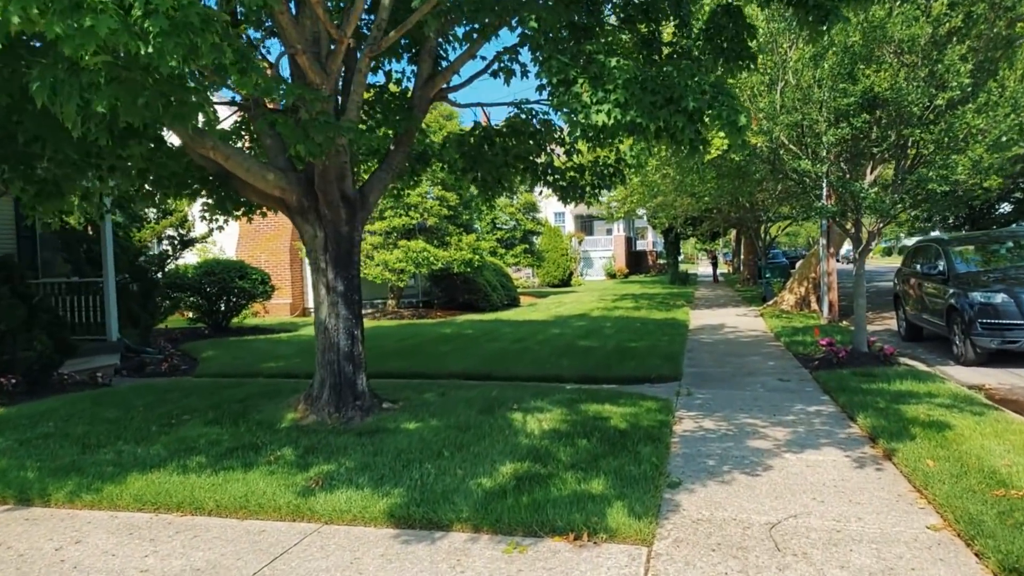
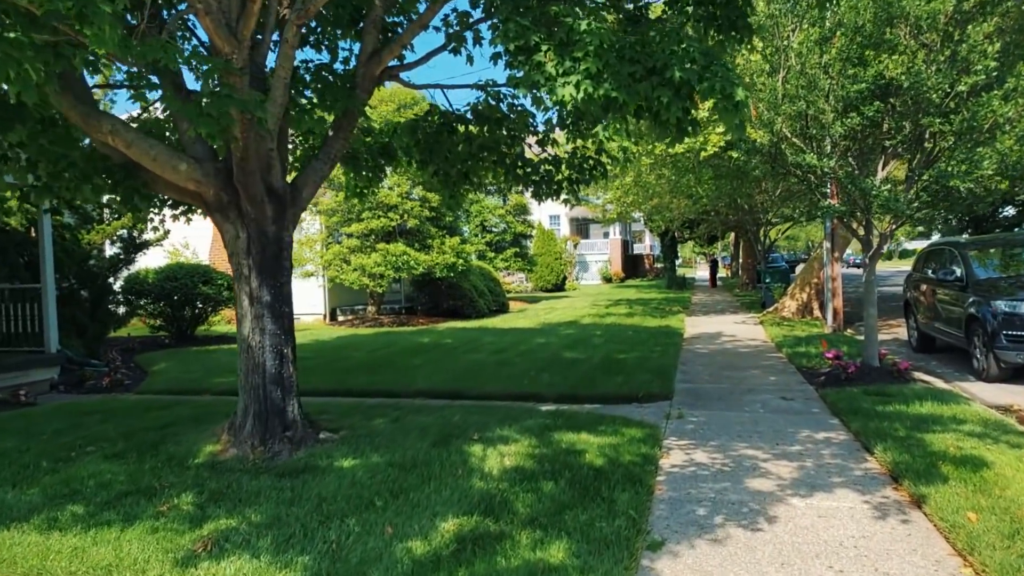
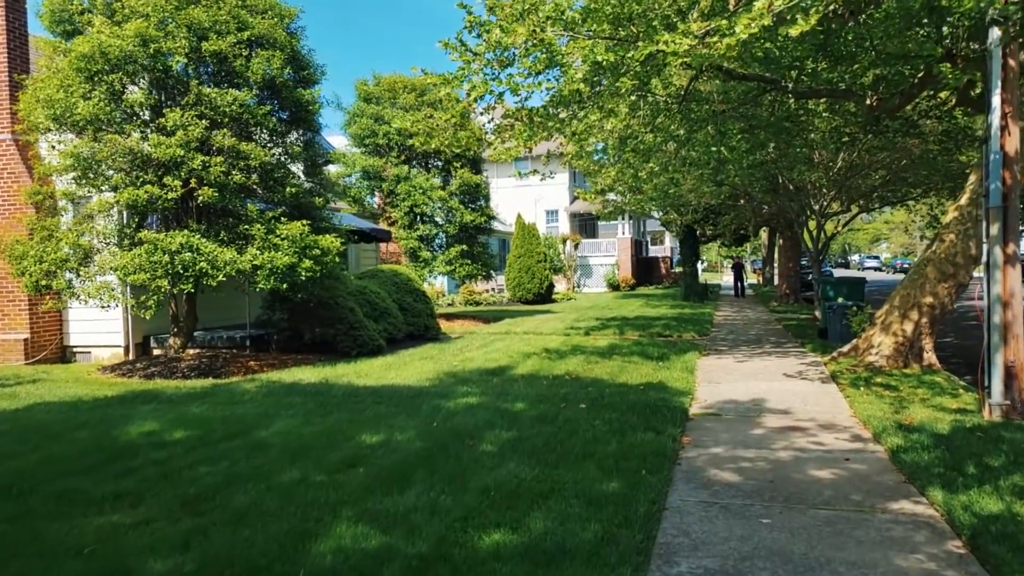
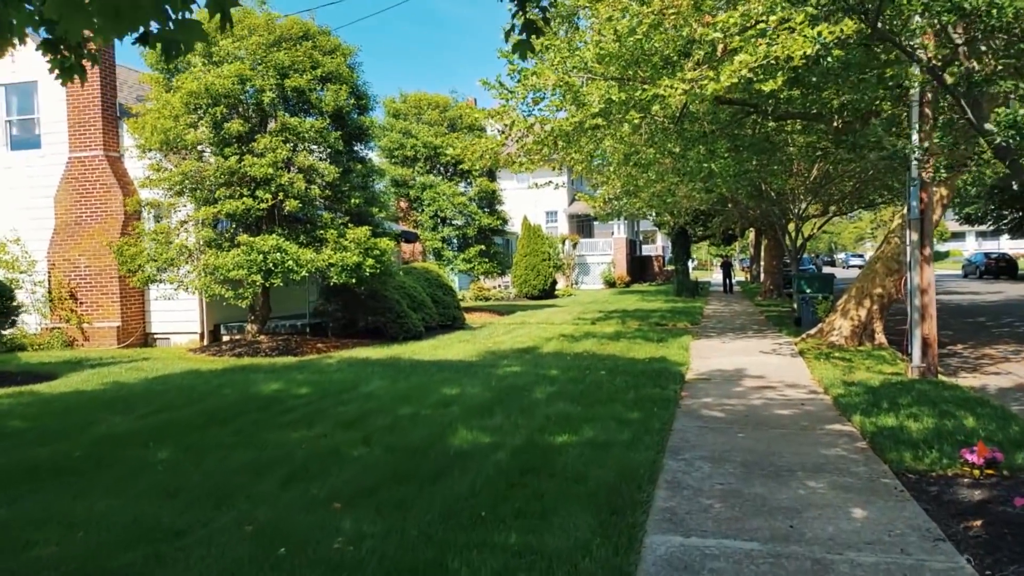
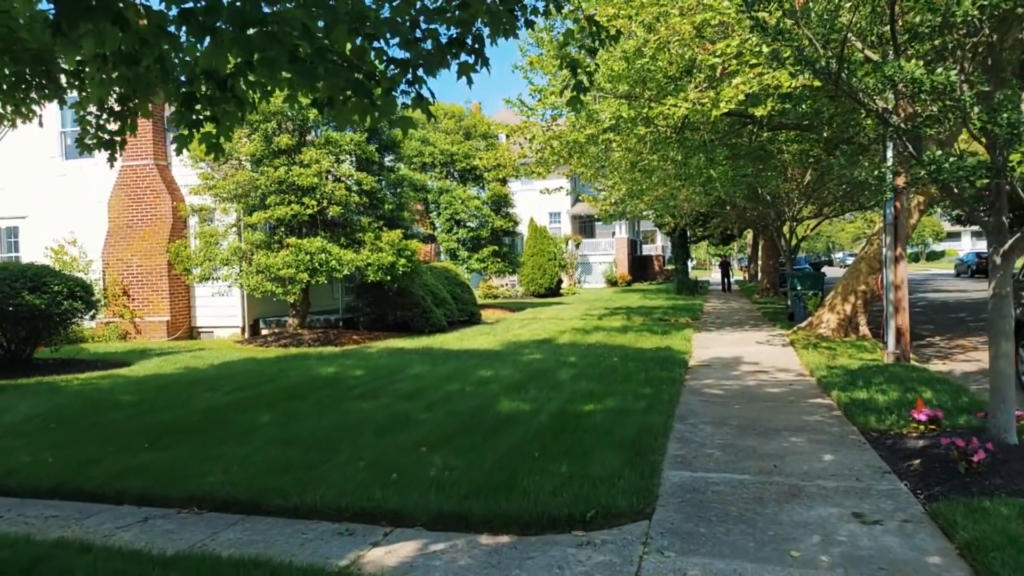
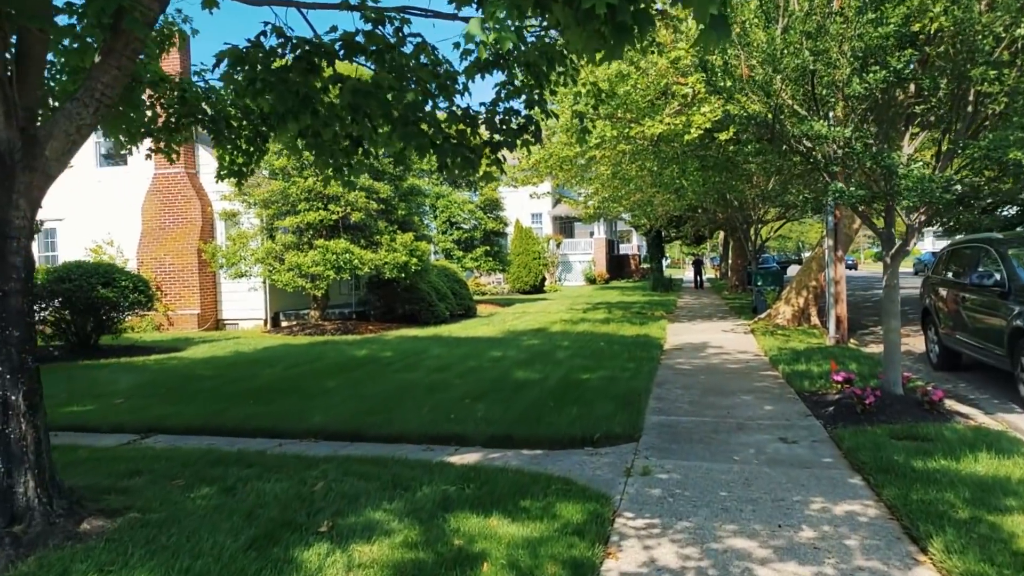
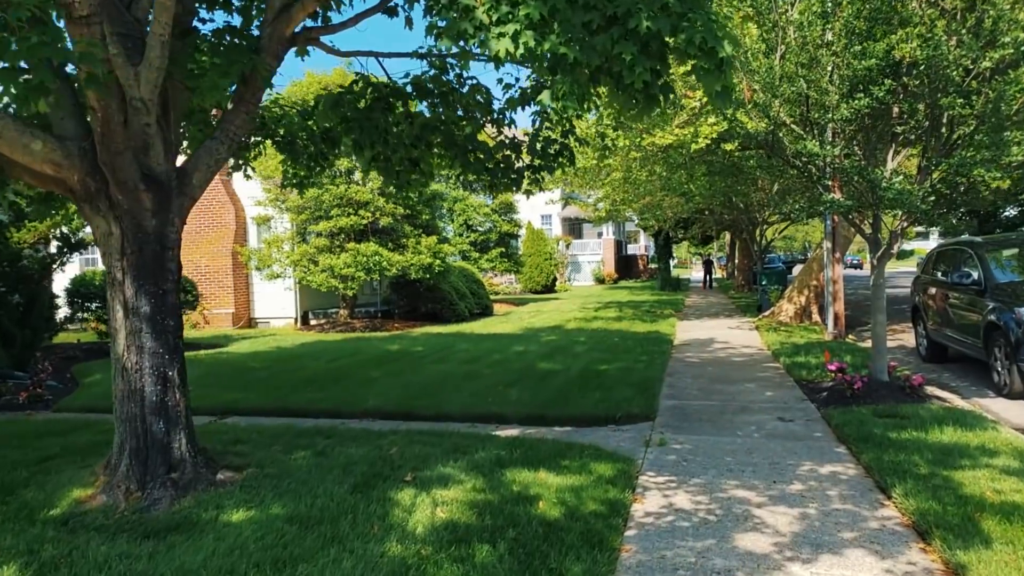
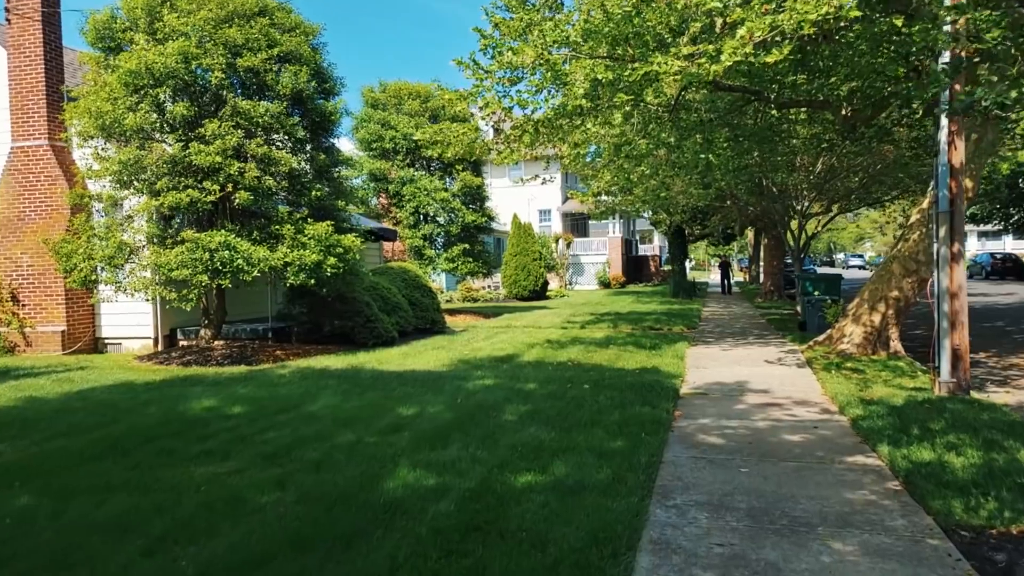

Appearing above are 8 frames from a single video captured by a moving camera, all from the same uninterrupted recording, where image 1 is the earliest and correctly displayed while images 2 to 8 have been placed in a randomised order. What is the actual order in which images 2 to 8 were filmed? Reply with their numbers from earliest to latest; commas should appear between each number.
2, 7, 6, 5, 4, 8, 3
